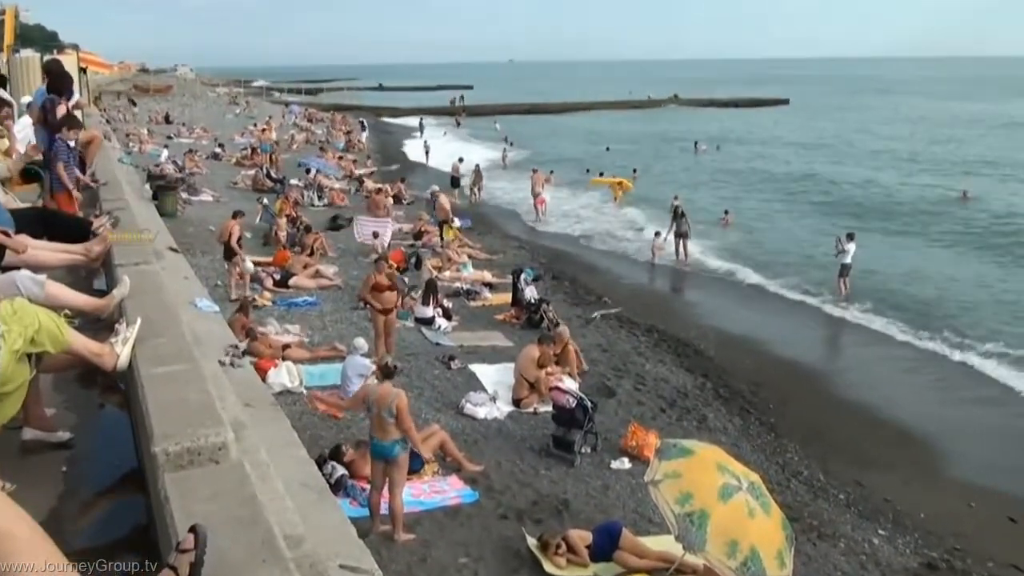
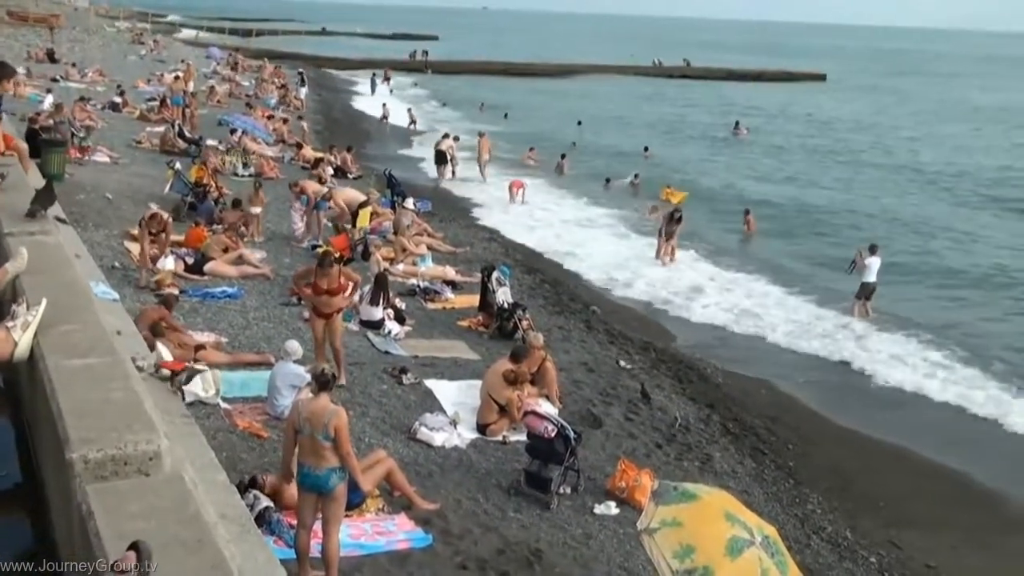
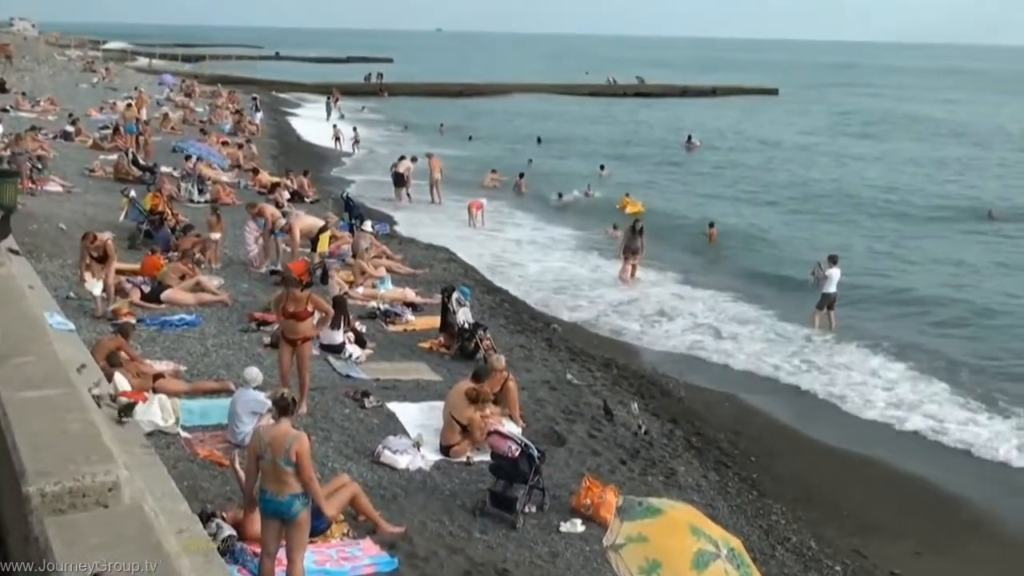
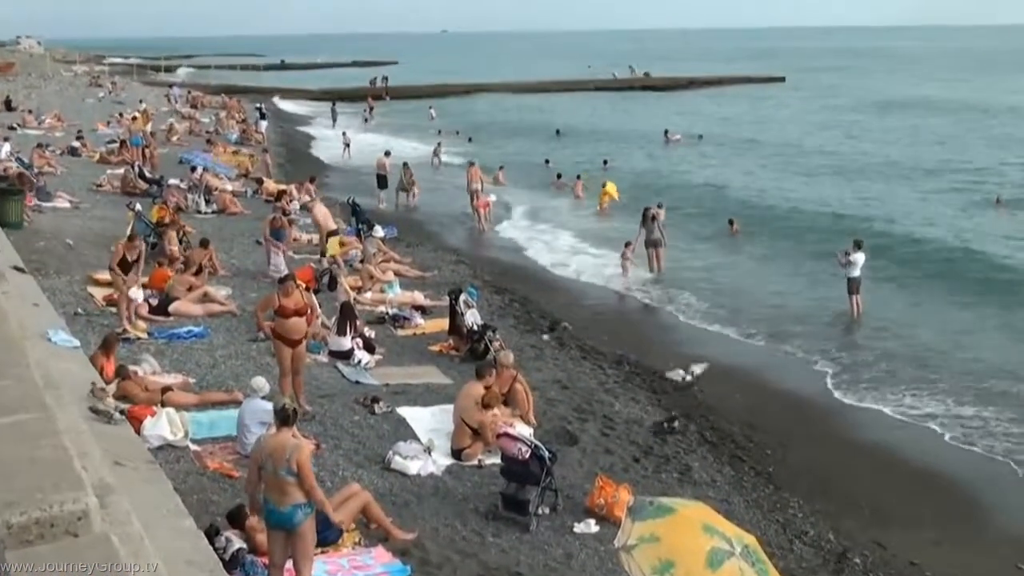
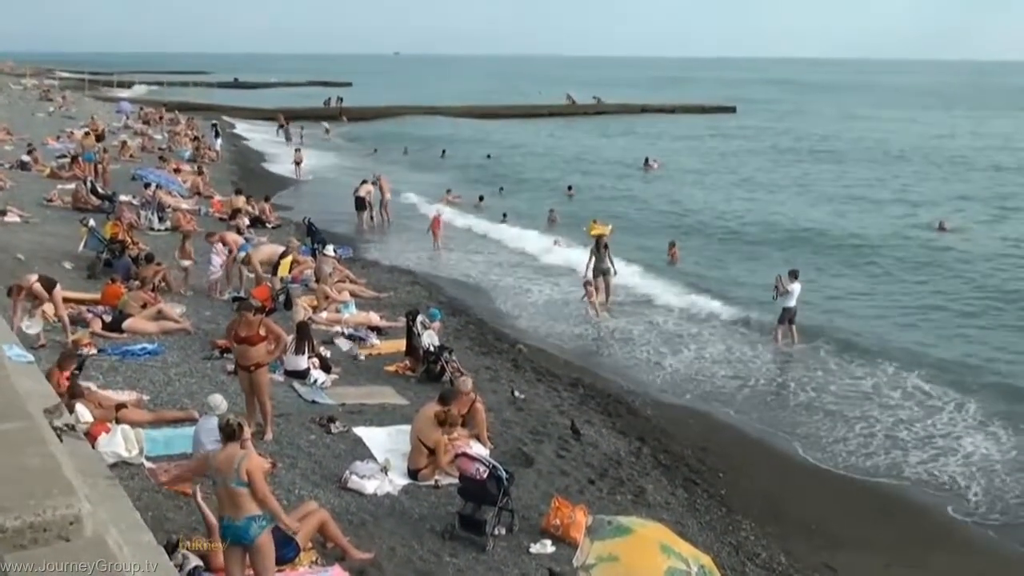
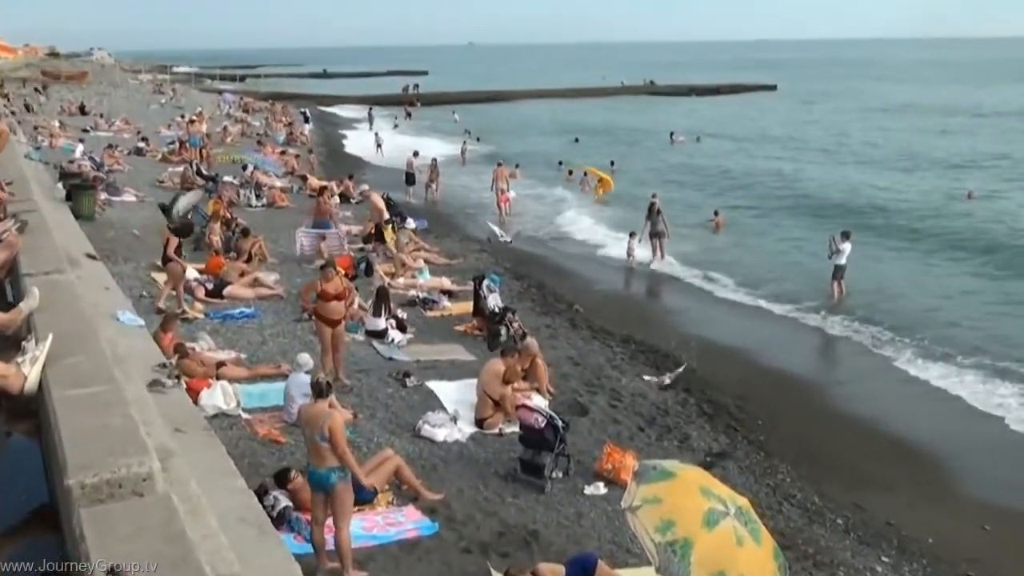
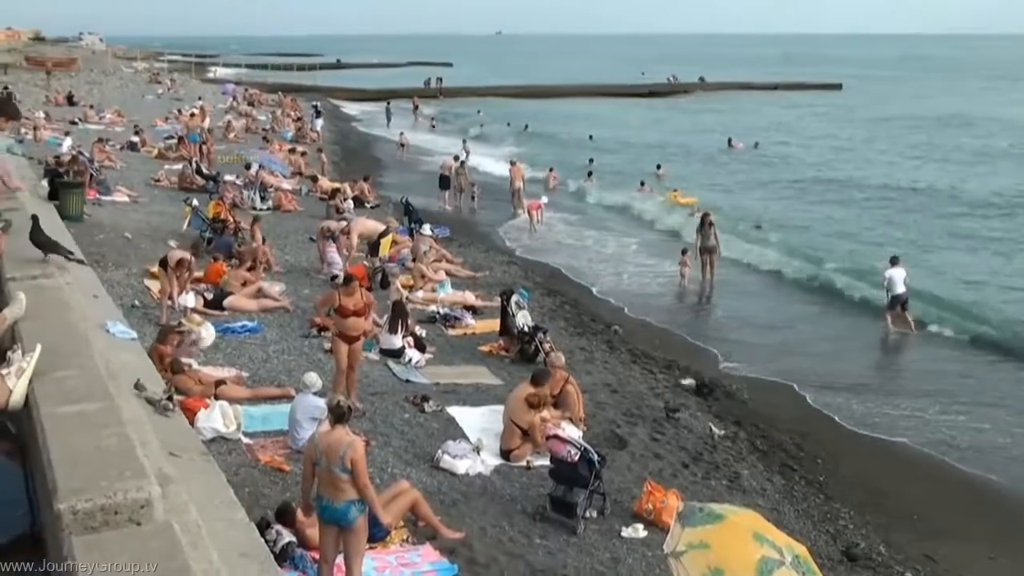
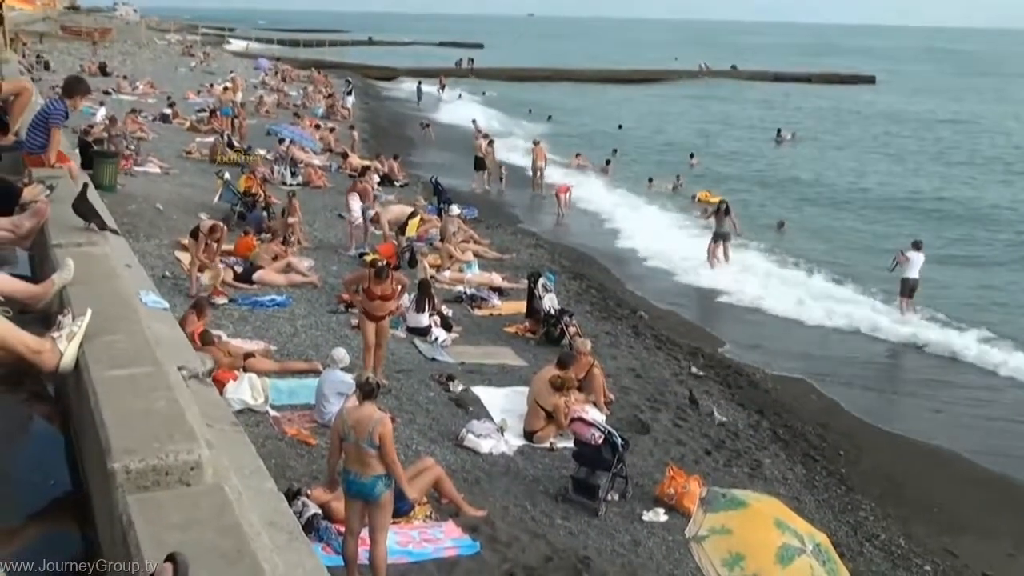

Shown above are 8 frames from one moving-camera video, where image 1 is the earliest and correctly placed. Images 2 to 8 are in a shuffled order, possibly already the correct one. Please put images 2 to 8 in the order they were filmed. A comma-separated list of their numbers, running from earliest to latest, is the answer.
6, 4, 7, 8, 2, 3, 5
